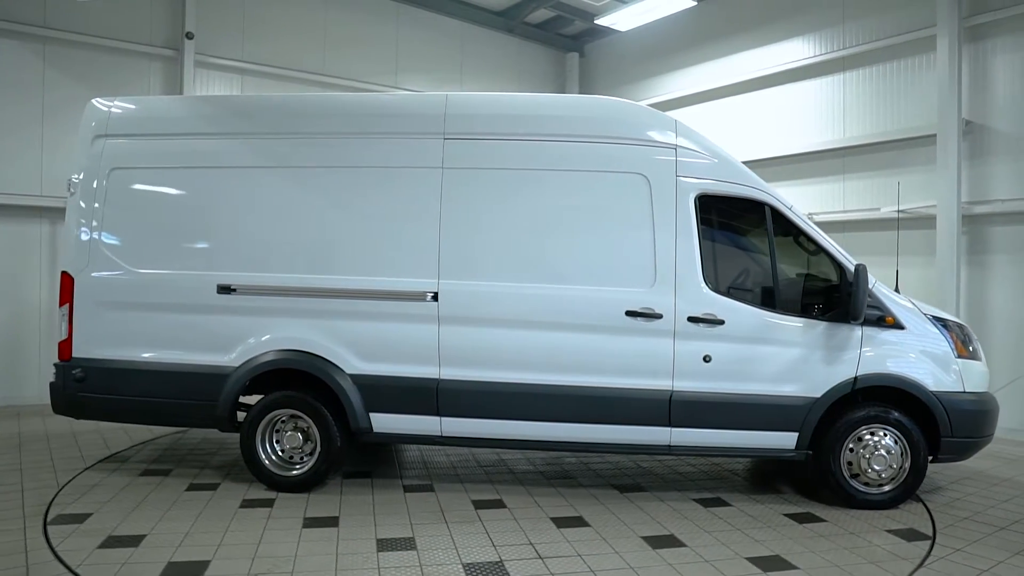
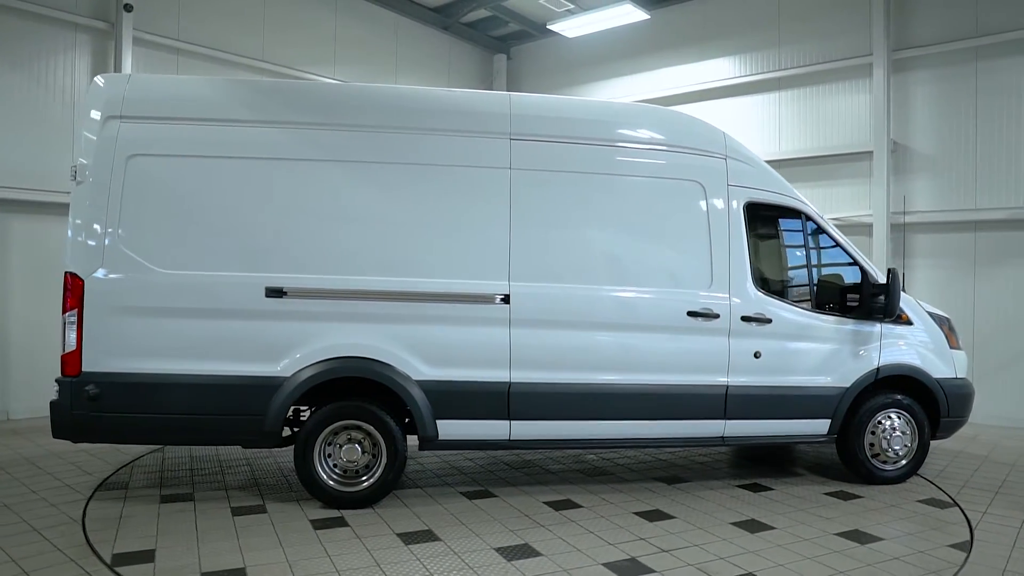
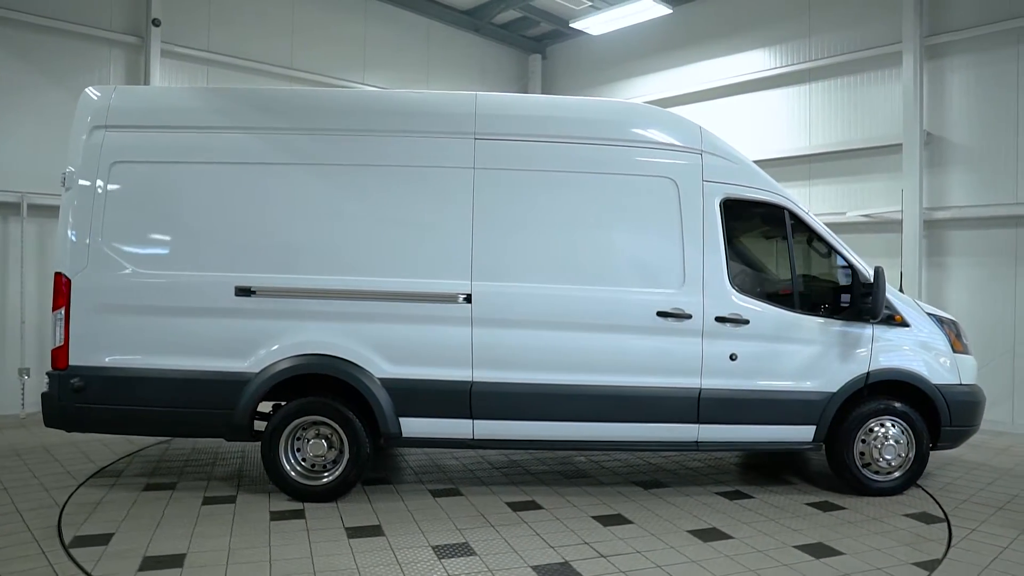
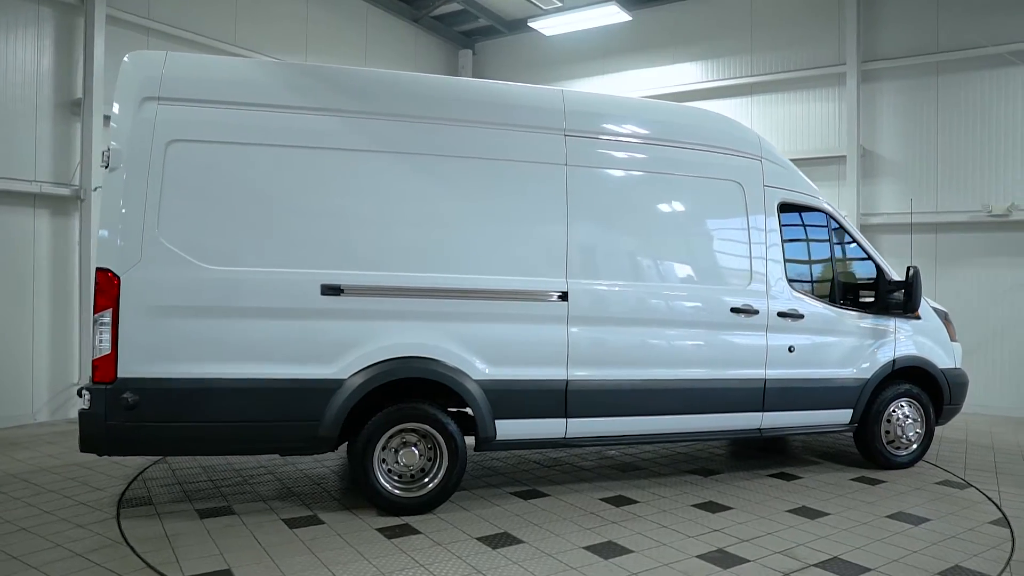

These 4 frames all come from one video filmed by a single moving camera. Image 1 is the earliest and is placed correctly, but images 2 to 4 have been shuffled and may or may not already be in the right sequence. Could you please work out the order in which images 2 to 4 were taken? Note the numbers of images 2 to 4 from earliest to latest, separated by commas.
3, 2, 4
